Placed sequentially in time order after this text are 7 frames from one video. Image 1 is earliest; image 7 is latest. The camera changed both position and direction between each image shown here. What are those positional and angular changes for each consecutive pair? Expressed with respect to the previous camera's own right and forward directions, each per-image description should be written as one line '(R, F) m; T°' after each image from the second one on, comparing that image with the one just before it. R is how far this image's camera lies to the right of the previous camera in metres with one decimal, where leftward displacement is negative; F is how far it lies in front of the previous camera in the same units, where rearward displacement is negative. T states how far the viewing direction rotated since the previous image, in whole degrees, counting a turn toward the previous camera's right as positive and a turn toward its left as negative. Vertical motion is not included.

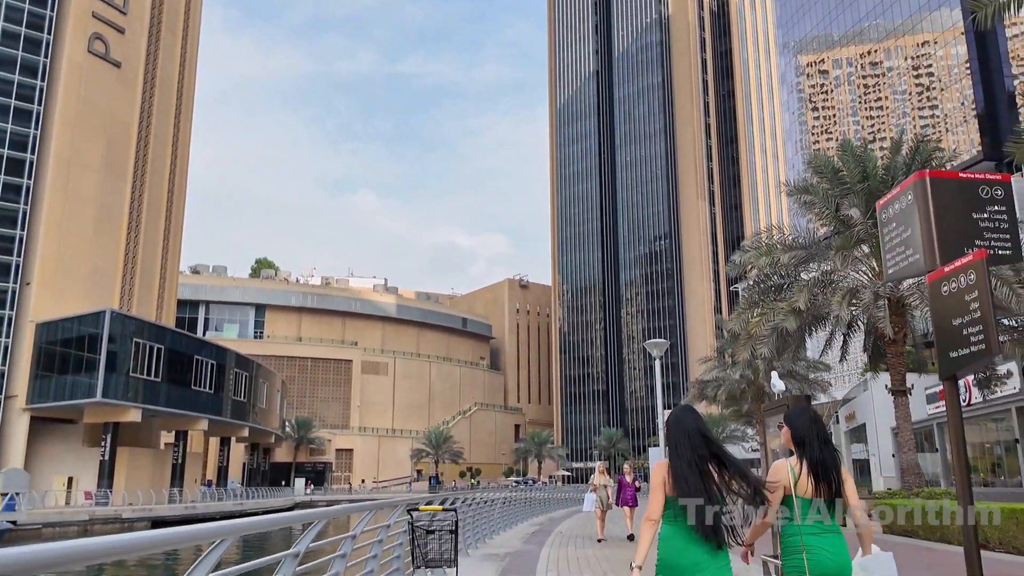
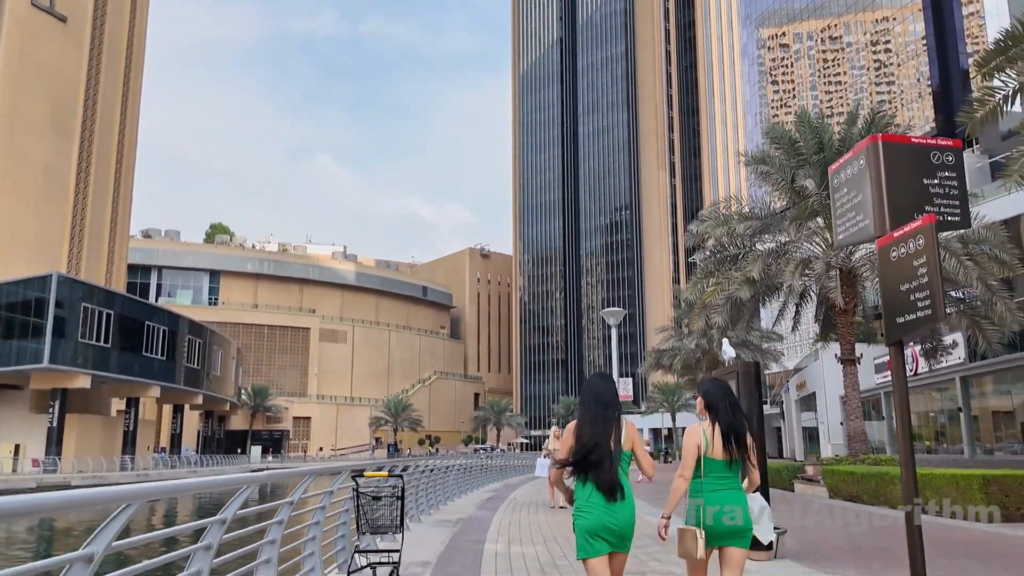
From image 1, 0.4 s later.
(+0.1, +0.2) m; +3°
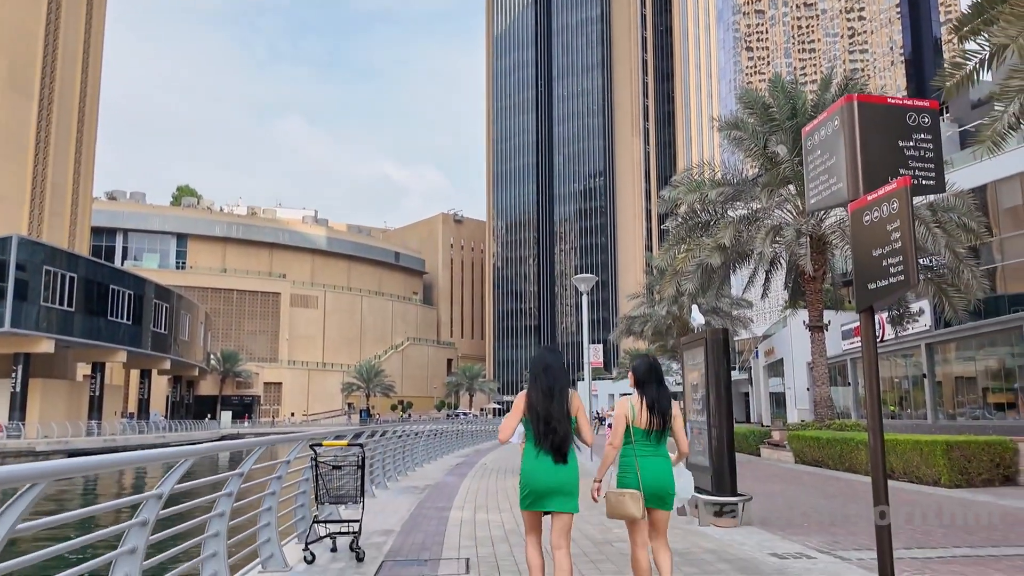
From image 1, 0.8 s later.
(+0.1, +0.2) m; +2°
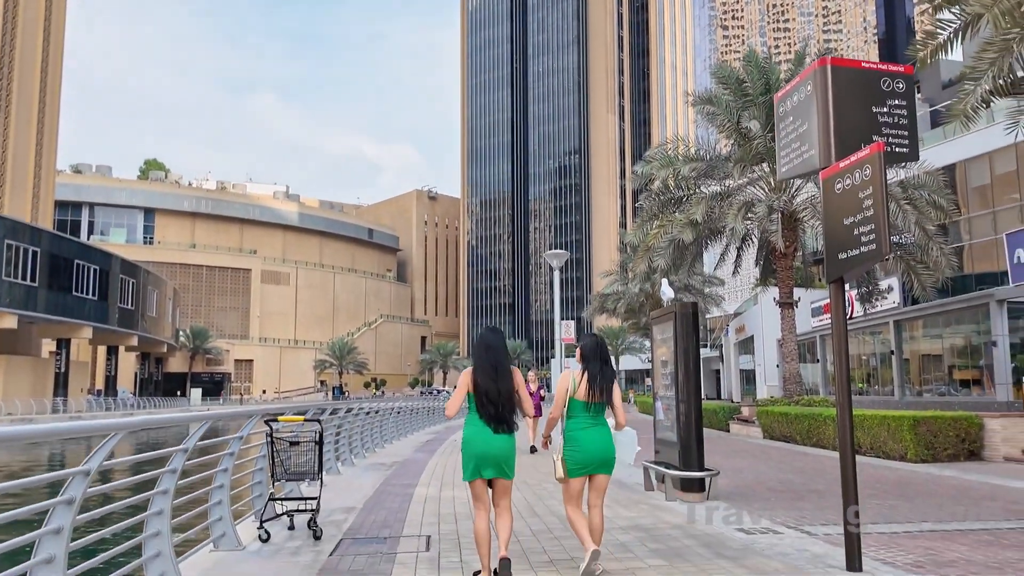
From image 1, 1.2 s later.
(+0.1, +0.2) m; +2°
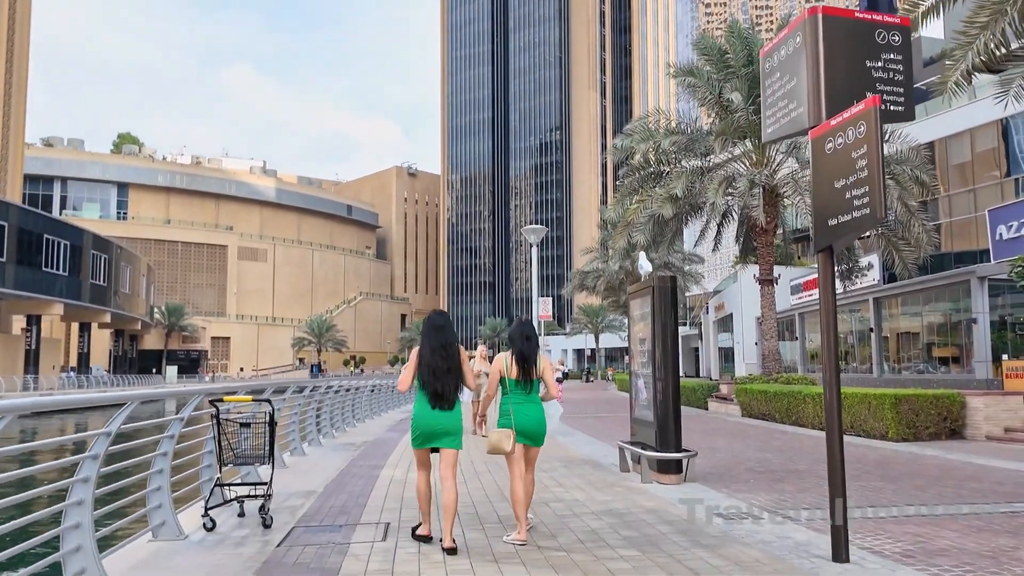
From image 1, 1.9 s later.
(+0.1, +0.5) m; +1°
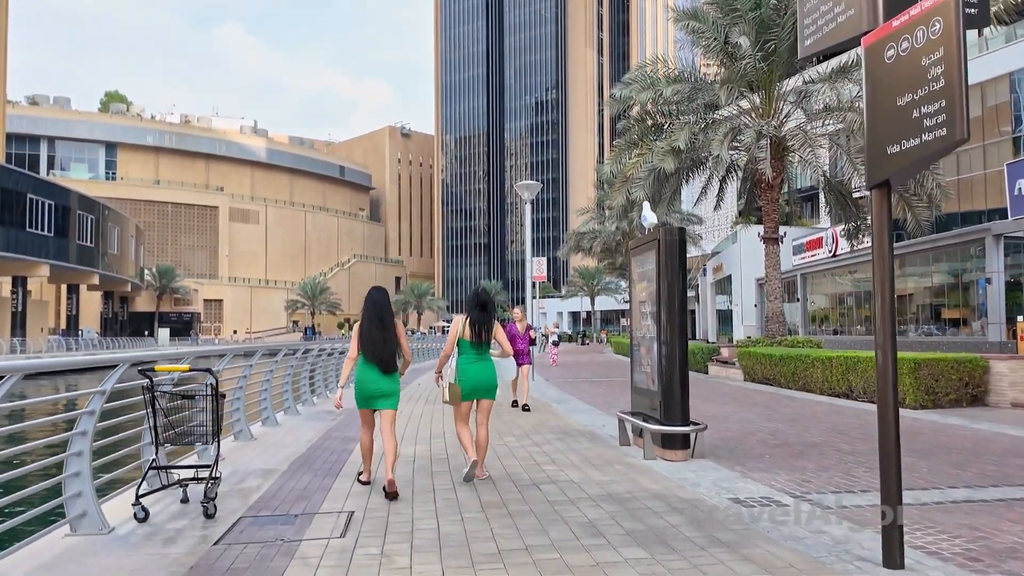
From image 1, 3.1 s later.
(+0.1, +1.0) m; 0°
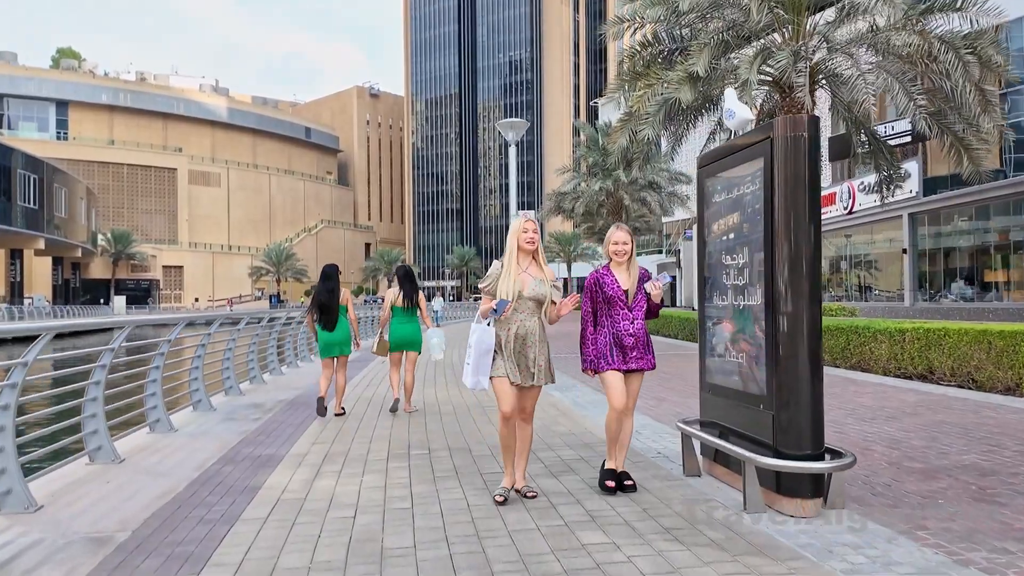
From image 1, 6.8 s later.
(-0.2, +3.2) m; +2°
